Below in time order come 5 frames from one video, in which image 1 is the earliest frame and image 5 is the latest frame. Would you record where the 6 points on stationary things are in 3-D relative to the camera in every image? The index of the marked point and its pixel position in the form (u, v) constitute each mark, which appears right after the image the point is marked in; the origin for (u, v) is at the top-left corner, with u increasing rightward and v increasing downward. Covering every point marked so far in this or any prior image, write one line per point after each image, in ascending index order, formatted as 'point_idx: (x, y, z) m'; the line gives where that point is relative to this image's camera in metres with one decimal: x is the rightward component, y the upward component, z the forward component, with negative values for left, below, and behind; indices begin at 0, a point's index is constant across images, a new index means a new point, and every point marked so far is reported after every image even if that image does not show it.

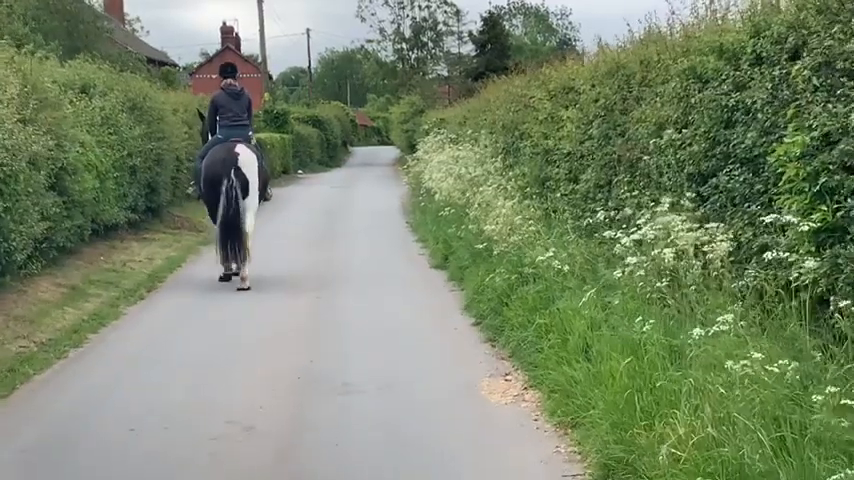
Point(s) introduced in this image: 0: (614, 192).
0: (+1.4, +0.4, +9.2) m
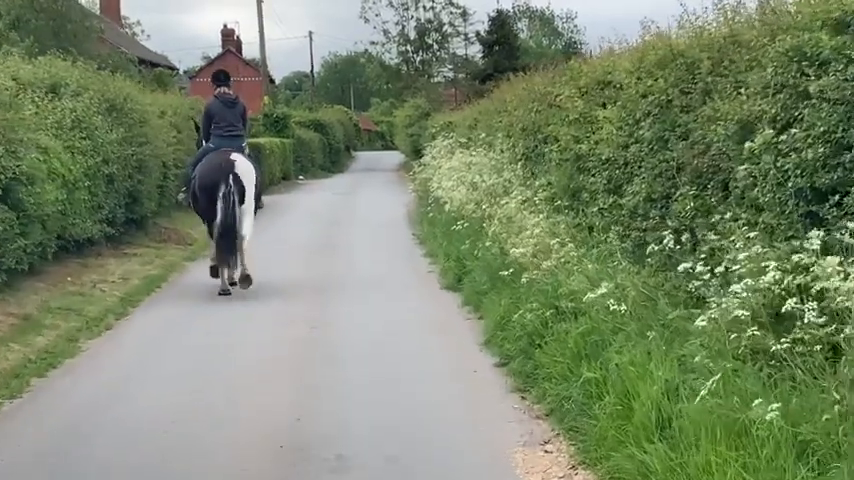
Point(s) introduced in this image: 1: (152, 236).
0: (+1.5, +0.2, +7.4) m
1: (-4.3, 0.0, +19.6) m
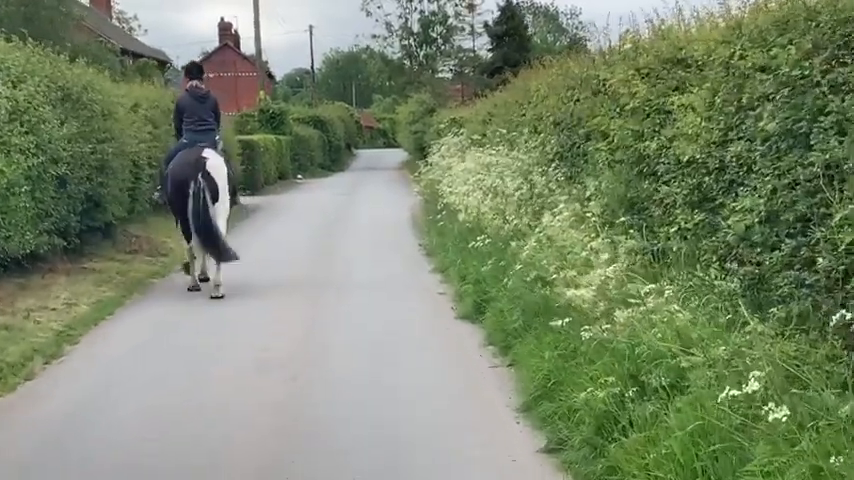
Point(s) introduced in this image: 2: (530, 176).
0: (+1.6, 0.0, +4.9) m
1: (-4.2, -0.1, +17.1) m
2: (+1.0, +0.6, +11.9) m
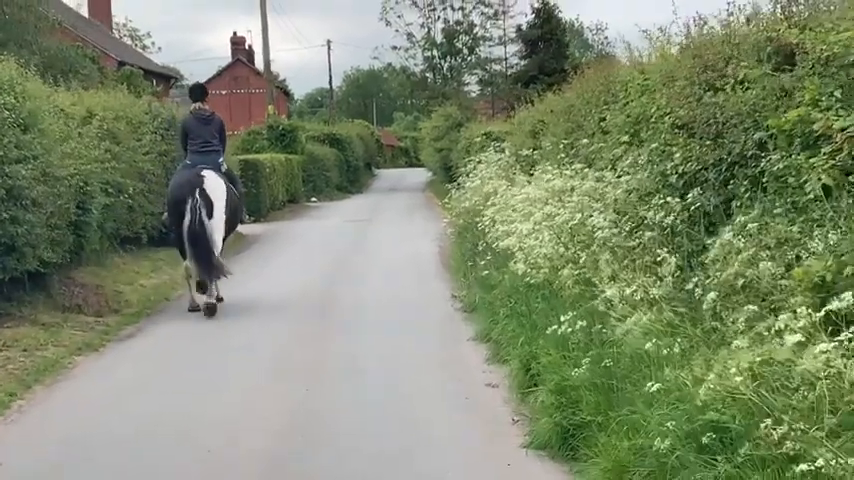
0: (+1.7, -0.3, +0.4) m
1: (-3.9, -0.7, +12.8) m
2: (+1.3, +0.2, +7.5) m
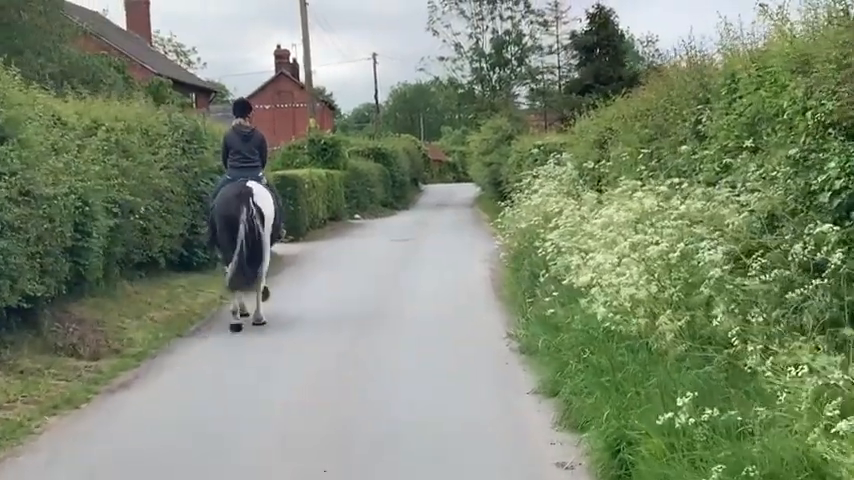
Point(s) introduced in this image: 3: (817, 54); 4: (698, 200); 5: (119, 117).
0: (+1.7, -0.4, -1.6) m
1: (-3.4, -0.9, +10.9) m
2: (+1.5, 0.0, +5.5) m
3: (+1.9, +1.0, +6.5) m
4: (+1.5, +0.2, +7.0) m
5: (-3.8, +1.5, +15.3) m
